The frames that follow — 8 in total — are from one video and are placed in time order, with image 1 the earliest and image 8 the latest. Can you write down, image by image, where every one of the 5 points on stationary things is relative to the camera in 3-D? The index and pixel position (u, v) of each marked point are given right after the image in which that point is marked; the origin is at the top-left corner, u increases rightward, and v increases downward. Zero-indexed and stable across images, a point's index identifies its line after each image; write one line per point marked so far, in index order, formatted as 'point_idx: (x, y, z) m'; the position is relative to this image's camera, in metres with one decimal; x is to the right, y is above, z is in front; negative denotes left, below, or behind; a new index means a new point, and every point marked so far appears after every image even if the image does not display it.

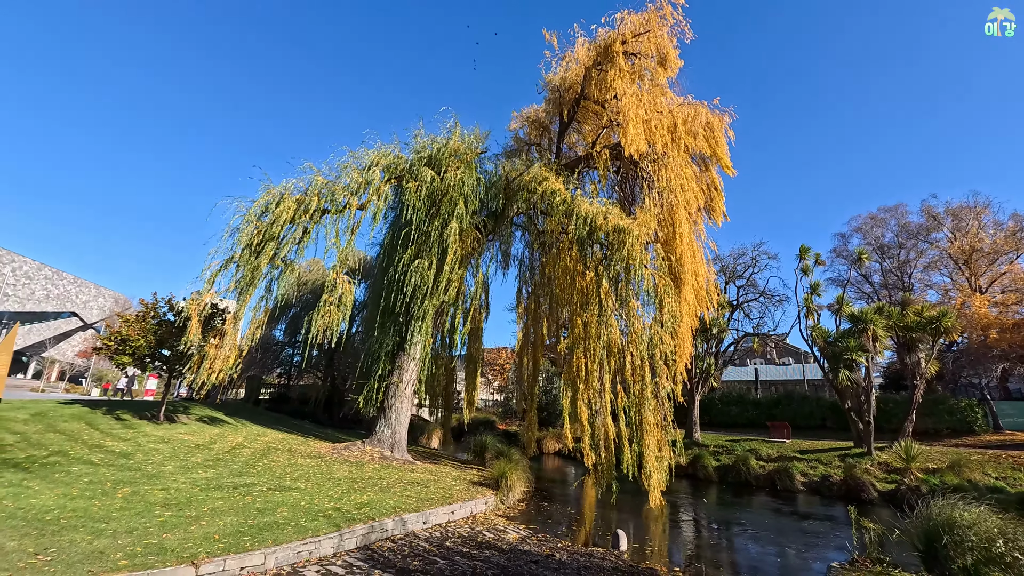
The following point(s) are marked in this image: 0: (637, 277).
0: (+2.4, +0.2, +9.3) m
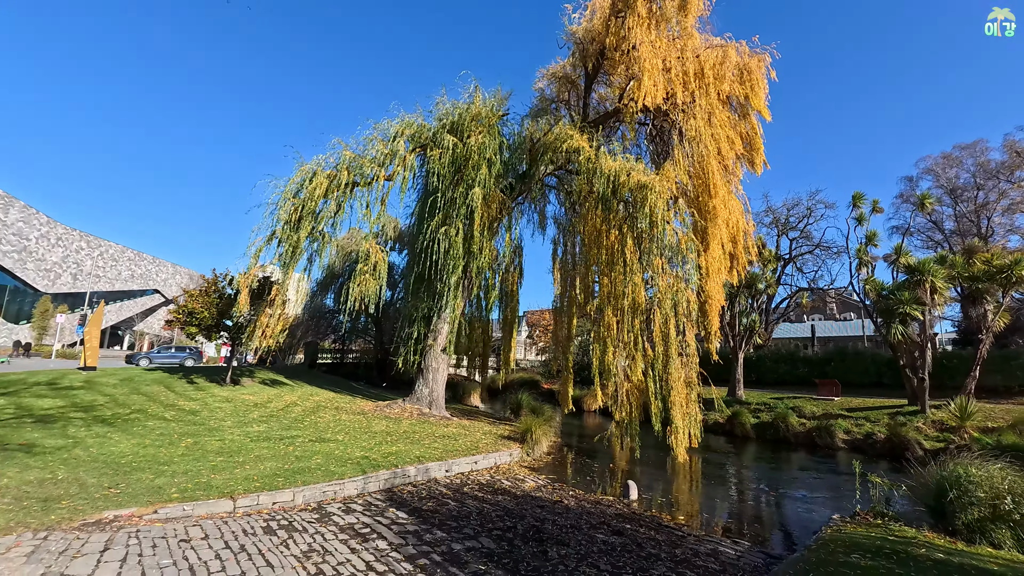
0: (+2.8, +1.0, +9.2) m
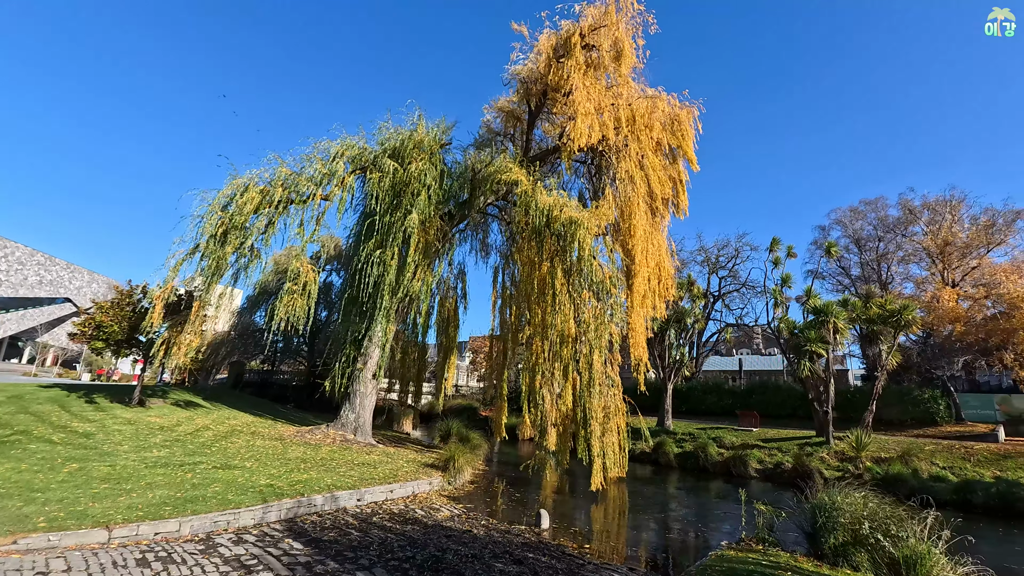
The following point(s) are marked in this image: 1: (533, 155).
0: (+1.5, +0.4, +9.6) m
1: (+0.6, +3.5, +12.8) m
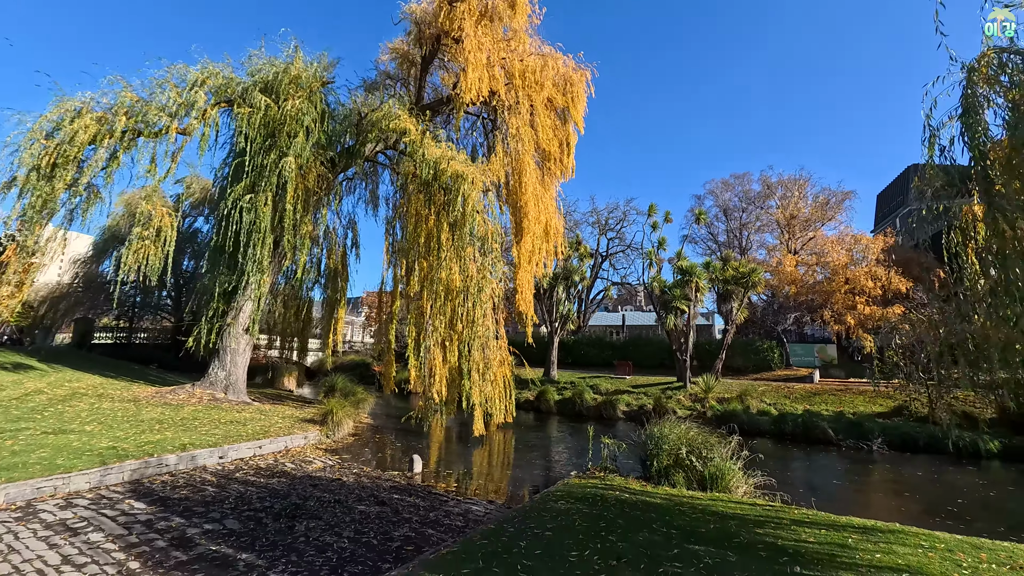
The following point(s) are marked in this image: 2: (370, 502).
0: (-0.8, +1.3, +9.7) m
1: (-2.3, +4.7, +12.3) m
2: (-1.4, -2.1, +4.8) m
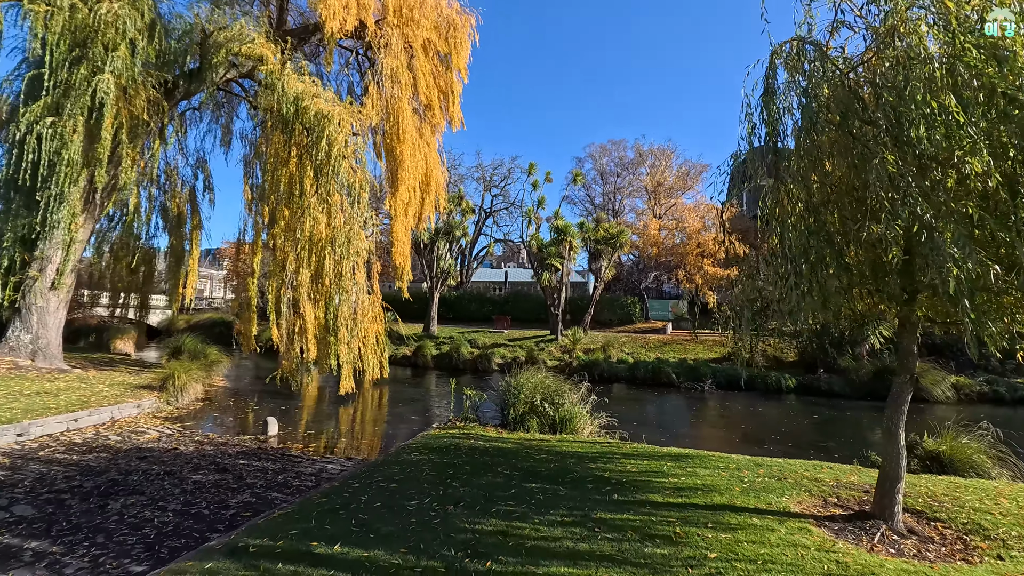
0: (-3.2, +2.2, +9.0) m
1: (-5.2, +5.8, +10.9) m
2: (-2.8, -1.7, +4.4) m
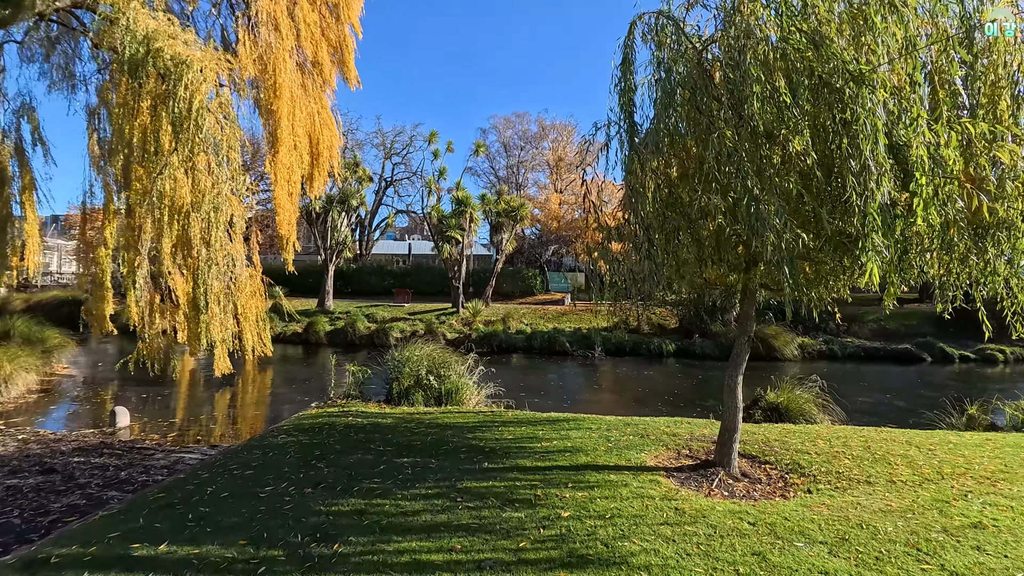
0: (-5.0, +2.7, +8.0) m
1: (-7.3, +6.4, +9.3) m
2: (-3.7, -1.4, +3.7) m
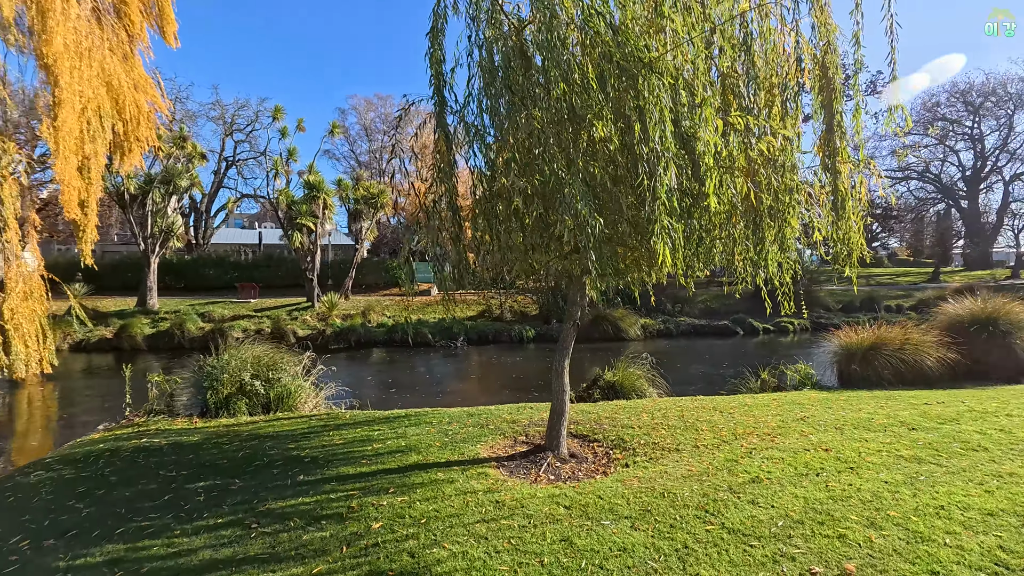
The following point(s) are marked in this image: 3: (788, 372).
0: (-7.2, +2.7, +6.1) m
1: (-9.9, +6.4, +6.7) m
2: (-4.8, -1.4, +2.5) m
3: (+3.1, -1.0, +5.4) m
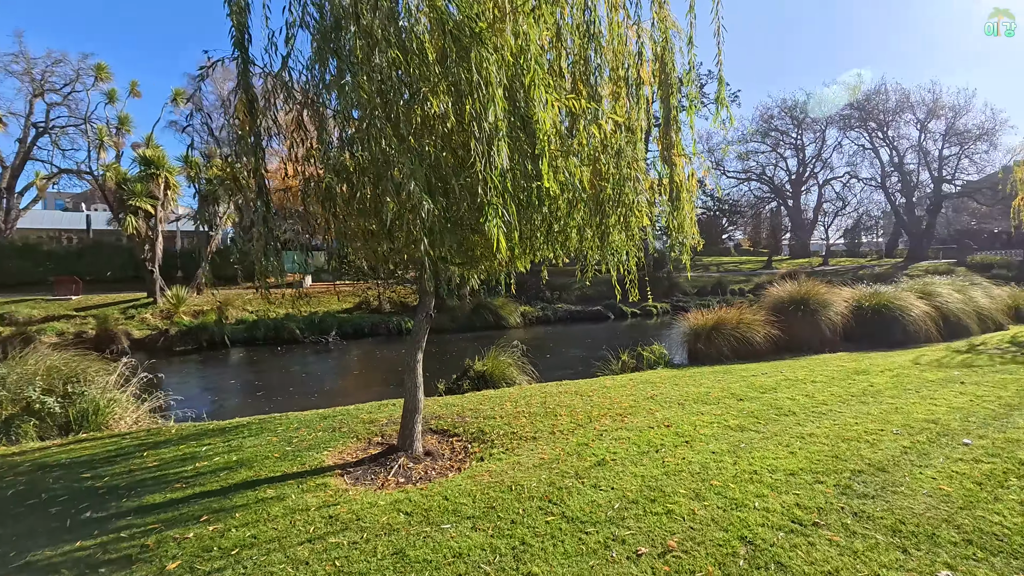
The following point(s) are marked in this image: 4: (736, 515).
0: (-8.6, +2.6, +4.1) m
1: (-11.4, +6.3, +4.0) m
2: (-5.4, -1.5, +1.2) m
3: (+1.6, -0.8, +5.9) m
4: (+0.8, -0.8, +1.8) m
